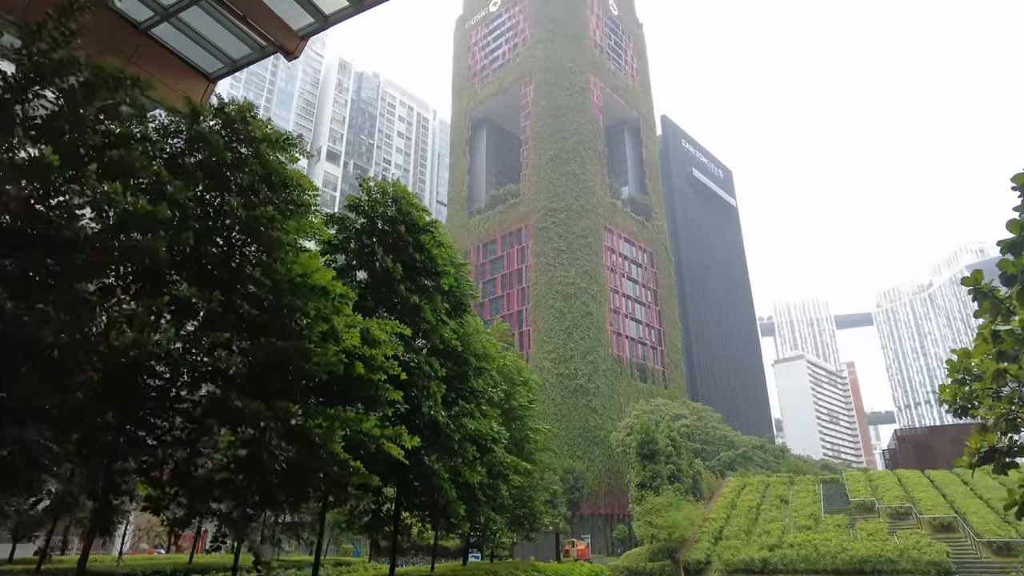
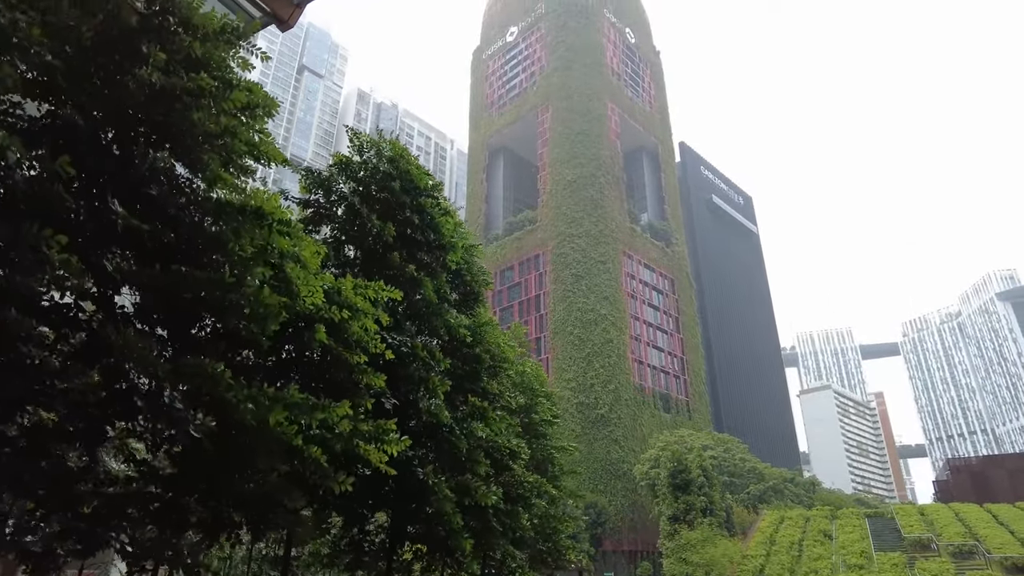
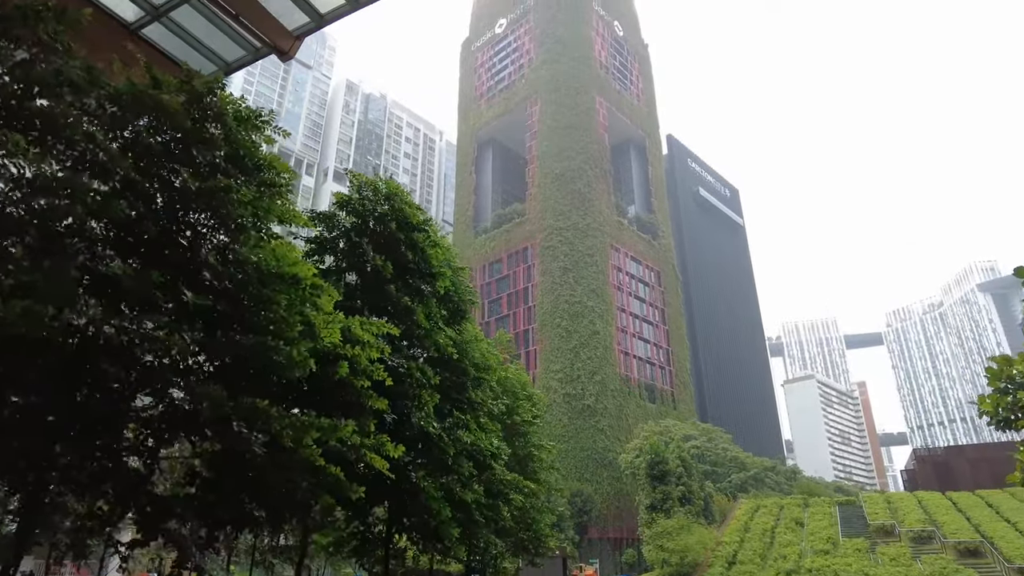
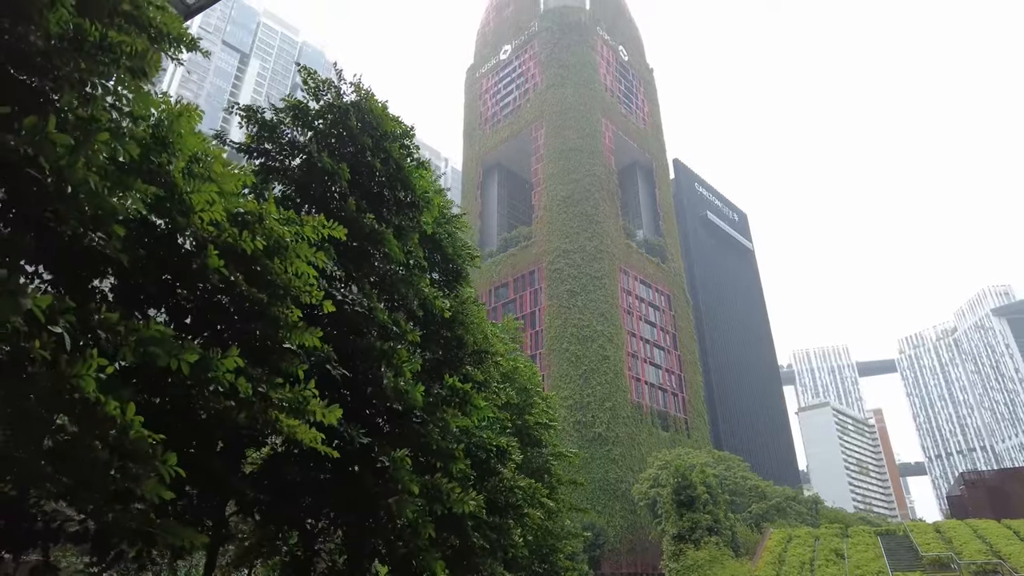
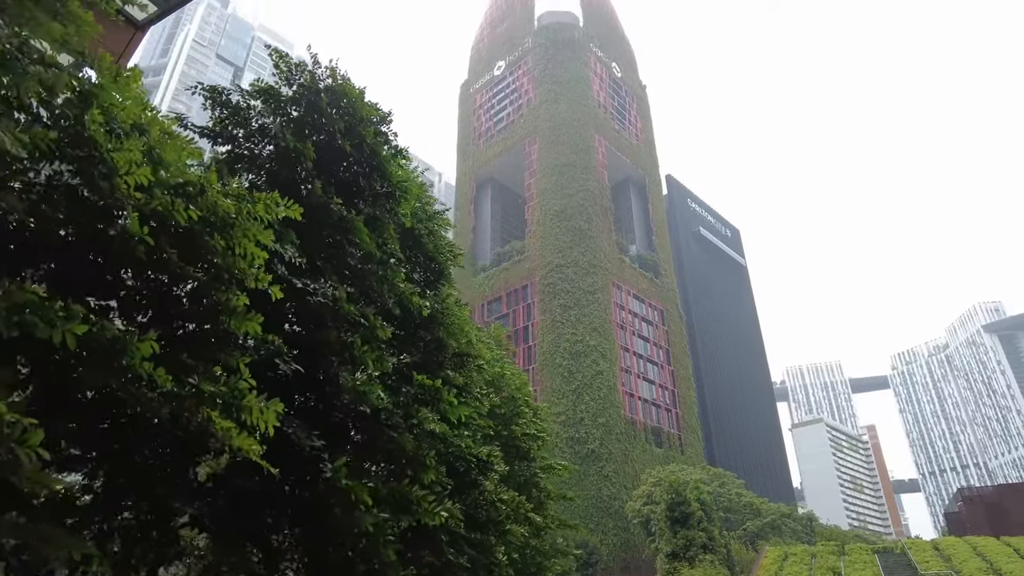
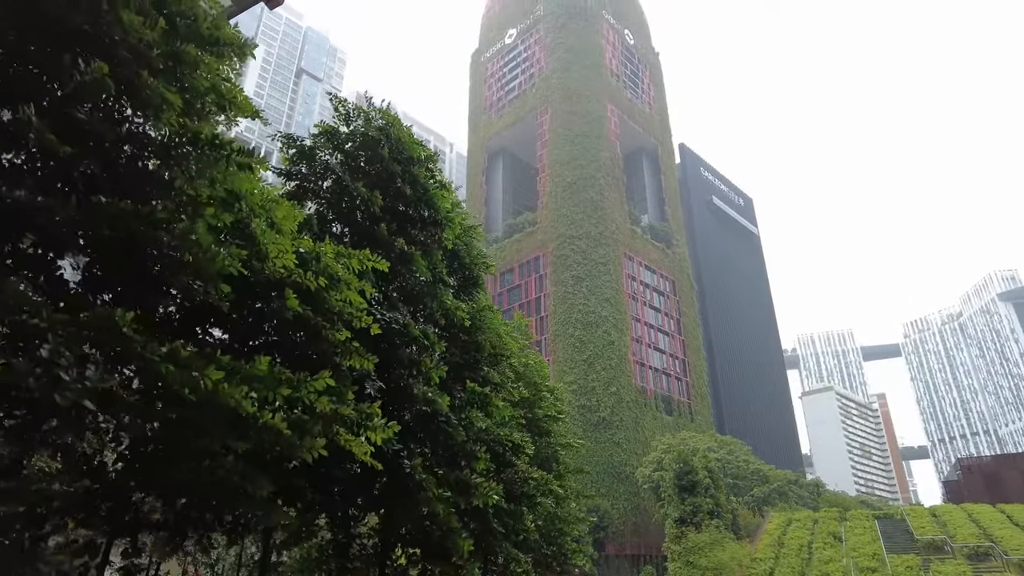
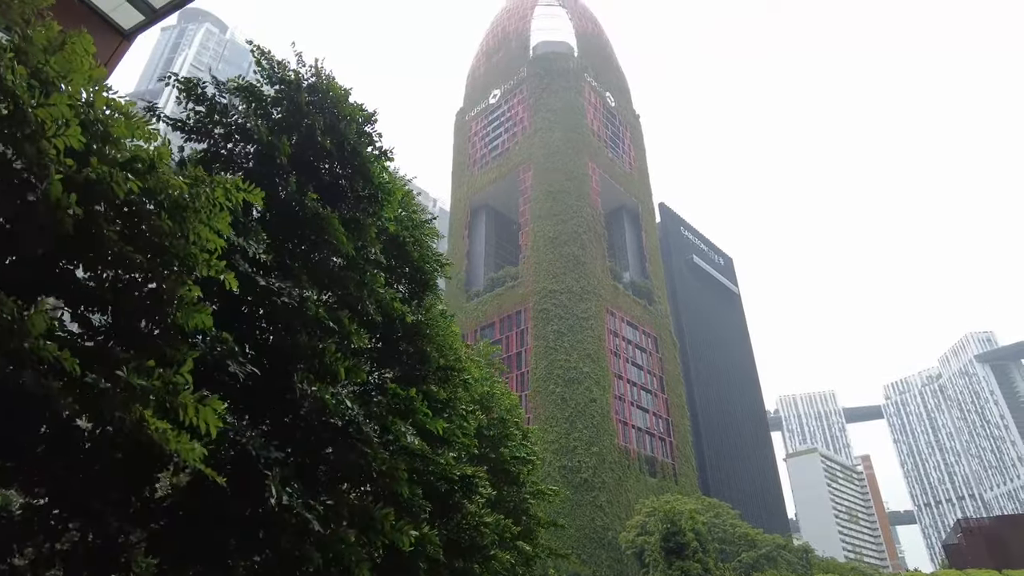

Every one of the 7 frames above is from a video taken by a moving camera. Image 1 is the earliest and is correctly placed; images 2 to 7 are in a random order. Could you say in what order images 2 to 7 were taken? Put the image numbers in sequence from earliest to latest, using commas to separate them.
3, 2, 6, 4, 5, 7
